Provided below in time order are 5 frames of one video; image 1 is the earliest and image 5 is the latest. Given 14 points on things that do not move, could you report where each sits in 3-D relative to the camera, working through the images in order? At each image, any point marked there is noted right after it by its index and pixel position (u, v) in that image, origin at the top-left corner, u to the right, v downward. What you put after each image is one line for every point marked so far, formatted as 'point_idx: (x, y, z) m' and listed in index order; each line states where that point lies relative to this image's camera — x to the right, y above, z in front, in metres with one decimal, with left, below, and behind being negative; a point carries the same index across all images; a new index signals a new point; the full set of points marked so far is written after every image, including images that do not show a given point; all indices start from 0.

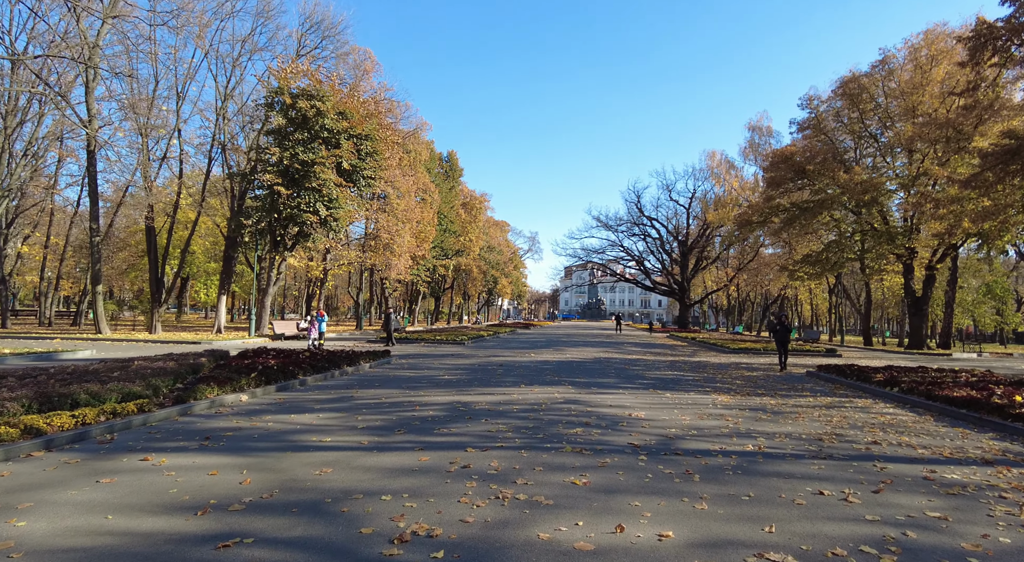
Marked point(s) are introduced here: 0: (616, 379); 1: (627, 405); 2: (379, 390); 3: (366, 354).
0: (+2.0, -1.9, +12.4) m
1: (+1.6, -1.8, +8.9) m
2: (-2.2, -1.8, +10.3) m
3: (-3.5, -1.8, +15.4) m
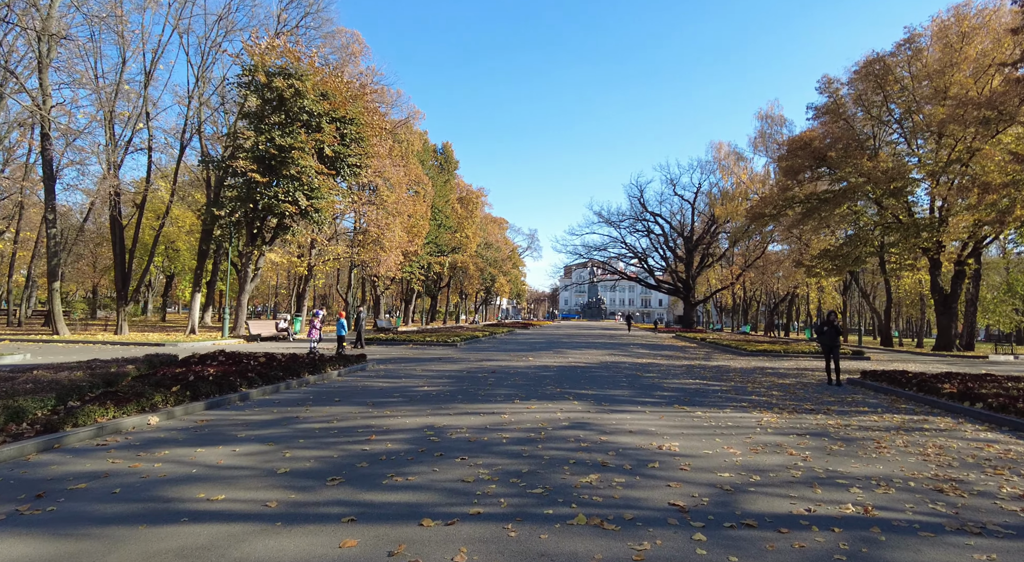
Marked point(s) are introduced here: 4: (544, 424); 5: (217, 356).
0: (+1.9, -1.8, +10.3) m
1: (+1.5, -1.6, +6.9) m
2: (-2.3, -1.6, +8.2) m
3: (-3.6, -1.7, +13.3) m
4: (+0.4, -1.6, +7.2) m
5: (-5.4, -1.4, +11.6) m
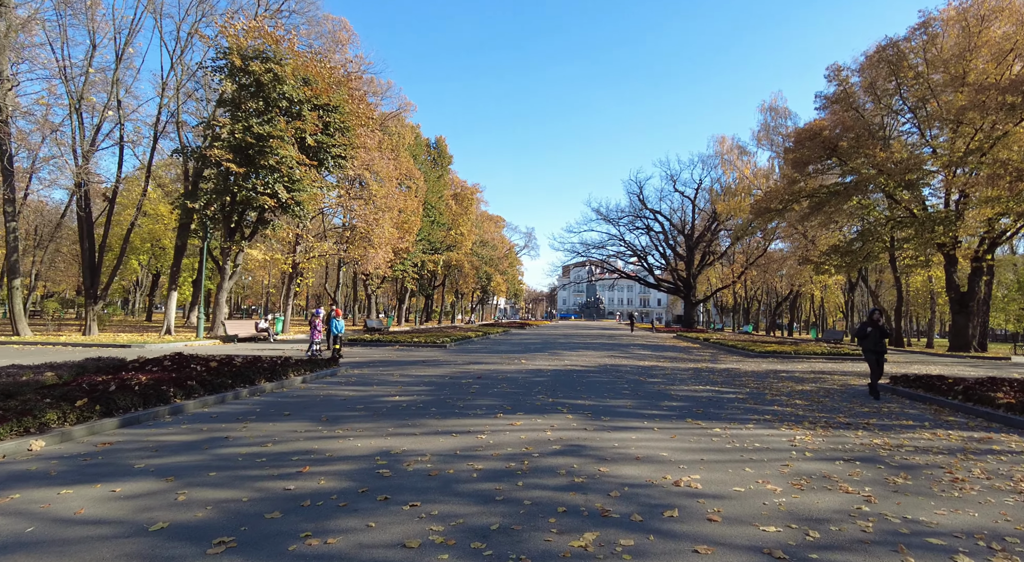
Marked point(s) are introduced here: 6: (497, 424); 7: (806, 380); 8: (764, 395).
0: (+1.7, -1.7, +8.9) m
1: (+1.3, -1.5, +5.5) m
2: (-2.5, -1.5, +6.8) m
3: (-3.9, -1.6, +11.9) m
4: (+0.2, -1.5, +5.8) m
5: (-5.6, -1.3, +10.2) m
6: (-0.2, -1.5, +6.9) m
7: (+6.2, -2.1, +13.6) m
8: (+4.1, -1.9, +10.4) m
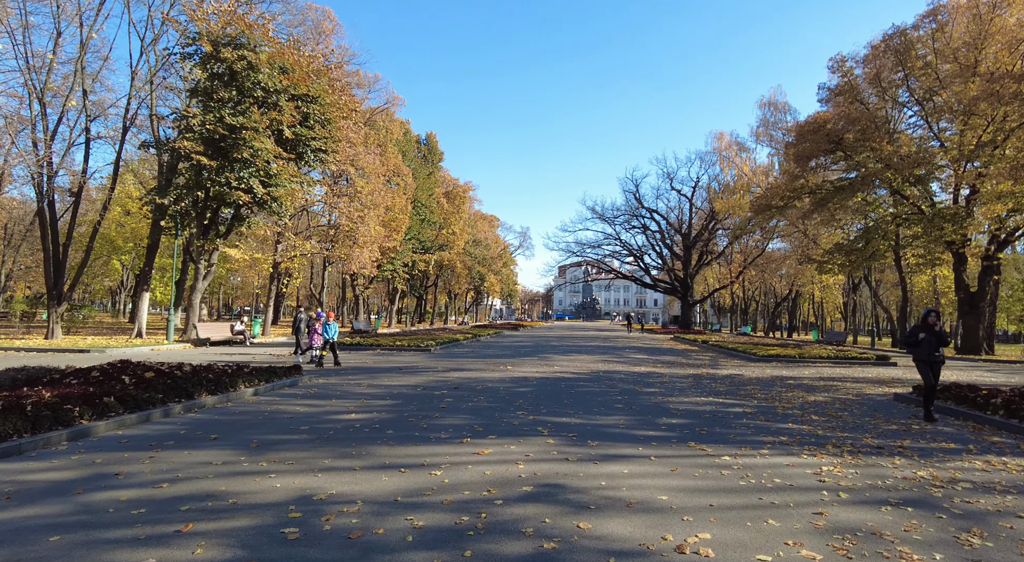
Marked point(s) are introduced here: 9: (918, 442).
0: (+1.4, -1.7, +7.7) m
1: (+1.0, -1.5, +4.3) m
2: (-2.8, -1.5, +5.6) m
3: (-4.2, -1.5, +10.7) m
4: (-0.1, -1.5, +4.6) m
5: (-5.9, -1.3, +9.0) m
6: (-0.5, -1.5, +5.7) m
7: (+5.9, -2.1, +12.4) m
8: (+3.8, -1.8, +9.2) m
9: (+4.3, -1.7, +6.7) m
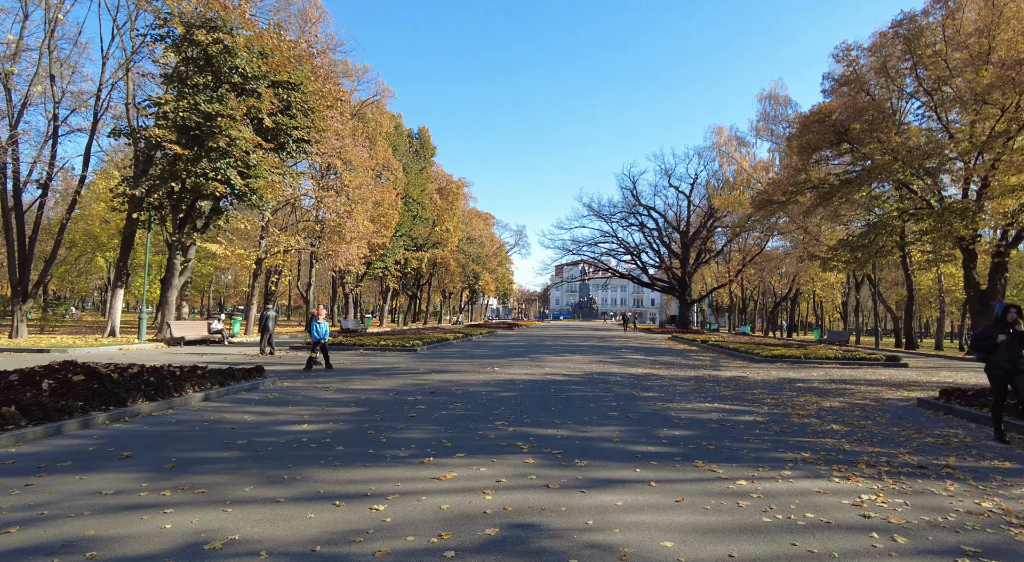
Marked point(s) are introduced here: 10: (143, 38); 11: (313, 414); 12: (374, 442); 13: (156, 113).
0: (+1.2, -1.6, +6.7) m
1: (+0.8, -1.4, +3.2) m
2: (-3.0, -1.4, +4.6) m
3: (-4.4, -1.4, +9.6) m
4: (-0.4, -1.4, +3.5) m
5: (-6.2, -1.1, +7.9) m
6: (-0.7, -1.4, +4.7) m
7: (+5.7, -2.0, +11.4) m
8: (+3.5, -1.7, +8.2) m
9: (+4.0, -1.6, +5.7) m
10: (-11.5, +7.6, +19.9) m
11: (-2.4, -1.6, +7.6) m
12: (-1.3, -1.5, +6.0) m
13: (-10.8, +5.1, +19.4) m
